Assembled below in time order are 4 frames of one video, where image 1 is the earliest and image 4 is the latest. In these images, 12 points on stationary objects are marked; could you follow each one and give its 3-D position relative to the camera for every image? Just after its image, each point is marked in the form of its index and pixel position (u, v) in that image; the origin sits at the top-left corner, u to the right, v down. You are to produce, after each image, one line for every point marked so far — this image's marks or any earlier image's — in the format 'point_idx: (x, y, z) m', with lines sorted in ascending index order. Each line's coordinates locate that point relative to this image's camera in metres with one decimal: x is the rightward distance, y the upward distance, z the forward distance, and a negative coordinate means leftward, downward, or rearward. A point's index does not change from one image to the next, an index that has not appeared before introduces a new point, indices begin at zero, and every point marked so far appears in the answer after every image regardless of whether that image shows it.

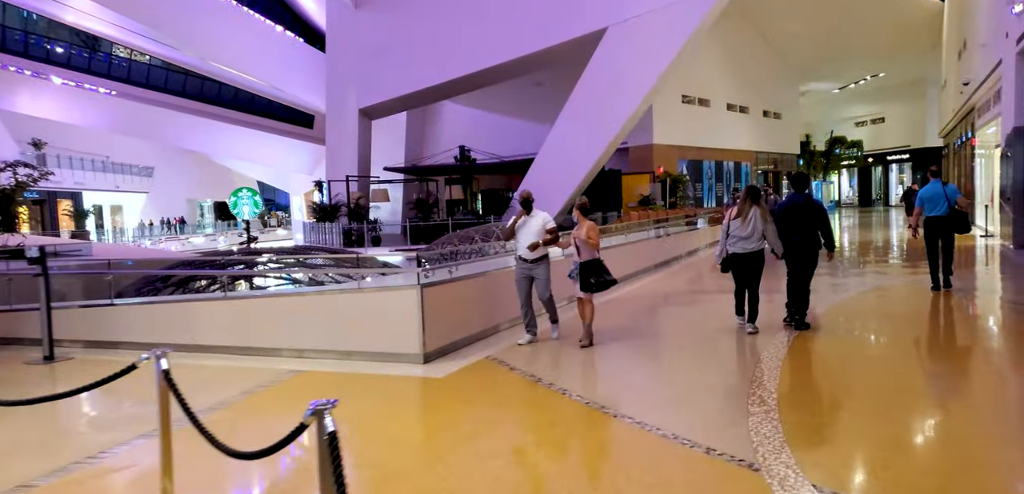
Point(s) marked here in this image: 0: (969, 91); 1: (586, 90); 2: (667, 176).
0: (+11.3, +3.9, +12.3) m
1: (+2.4, +4.5, +14.6) m
2: (+5.4, +2.5, +17.6) m
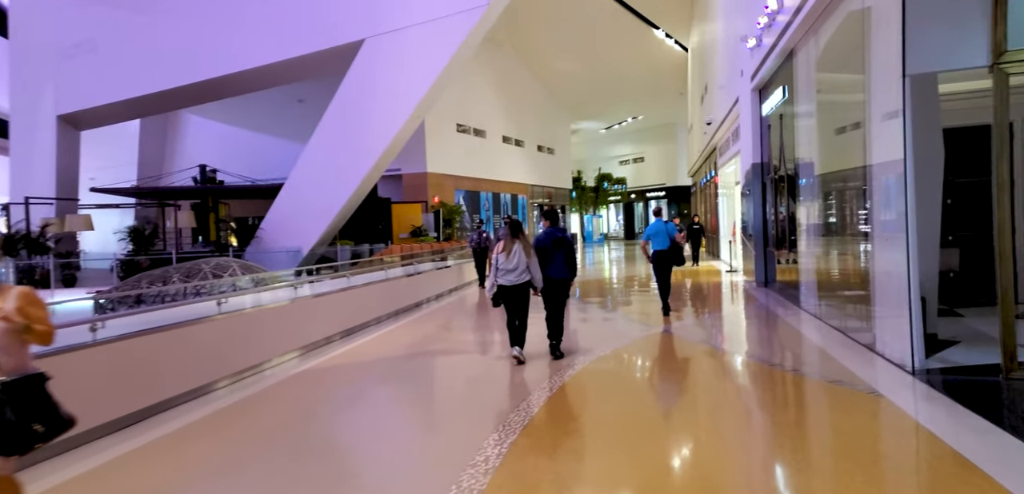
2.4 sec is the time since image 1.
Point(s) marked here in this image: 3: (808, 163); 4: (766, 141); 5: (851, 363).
0: (+5.1, +3.0, +13.0) m
1: (-4.0, +3.5, +12.0) m
2: (-2.2, +1.3, +15.7) m
3: (+3.5, +1.0, +5.9) m
4: (+3.7, +1.5, +7.3) m
5: (+2.8, -1.0, +4.2) m
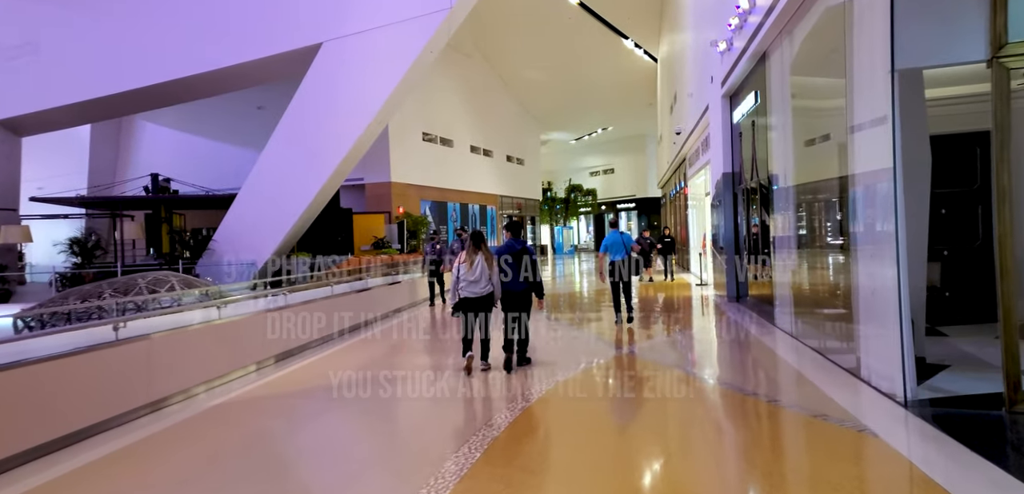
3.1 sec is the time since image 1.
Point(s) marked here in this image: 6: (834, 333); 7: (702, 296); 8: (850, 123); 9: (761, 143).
0: (+4.3, +2.7, +12.9) m
1: (-4.8, +3.2, +11.4) m
2: (-3.2, +0.9, +15.2) m
3: (+3.0, +0.8, +5.6) m
4: (+3.2, +1.4, +7.1) m
5: (+2.5, -1.1, +3.8) m
6: (+2.9, -0.8, +4.5) m
7: (+3.5, -0.9, +9.3) m
8: (+2.6, +1.0, +3.9) m
9: (+3.1, +1.3, +6.2) m
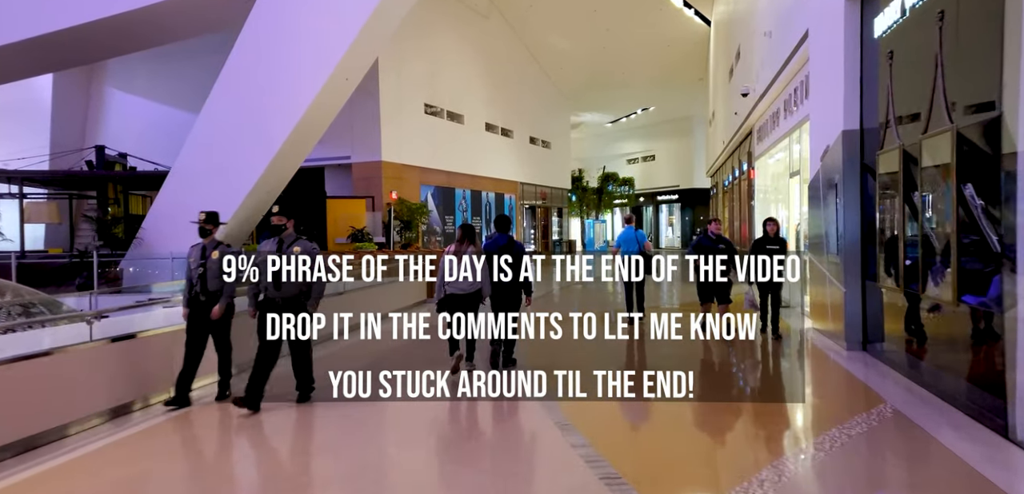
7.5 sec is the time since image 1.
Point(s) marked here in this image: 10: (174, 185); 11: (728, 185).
0: (+4.5, +2.7, +9.8) m
1: (-4.6, +3.4, +8.9) m
2: (-2.8, +1.1, +12.6) m
3: (+2.7, +0.7, +2.7) m
4: (+2.9, +1.3, +4.1) m
5: (+1.9, -1.2, +1.0) m
6: (+2.4, -0.9, +1.6) m
7: (+3.4, -1.0, +6.3) m
8: (+2.2, +0.8, +1.0) m
9: (+2.8, +1.2, +3.2) m
10: (-6.3, +1.0, +9.5) m
11: (+6.3, +1.8, +14.8) m
